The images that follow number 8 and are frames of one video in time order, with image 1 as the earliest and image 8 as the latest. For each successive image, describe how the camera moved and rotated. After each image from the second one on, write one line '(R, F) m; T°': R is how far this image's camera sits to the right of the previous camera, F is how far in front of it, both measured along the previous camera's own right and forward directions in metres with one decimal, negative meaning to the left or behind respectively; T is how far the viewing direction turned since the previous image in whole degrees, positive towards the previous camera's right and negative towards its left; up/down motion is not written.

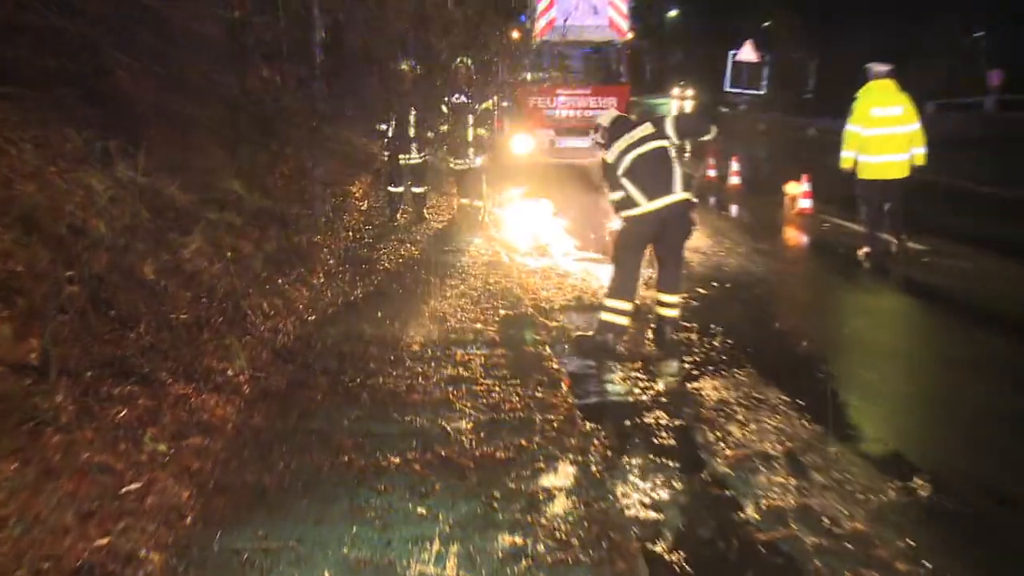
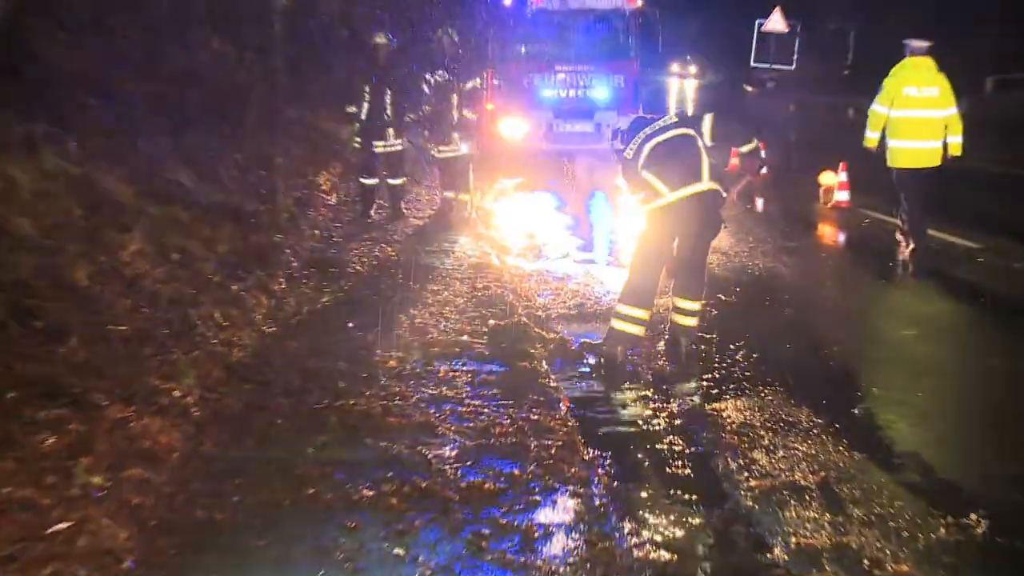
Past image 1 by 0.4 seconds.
(+0.1, +1.0) m; -1°
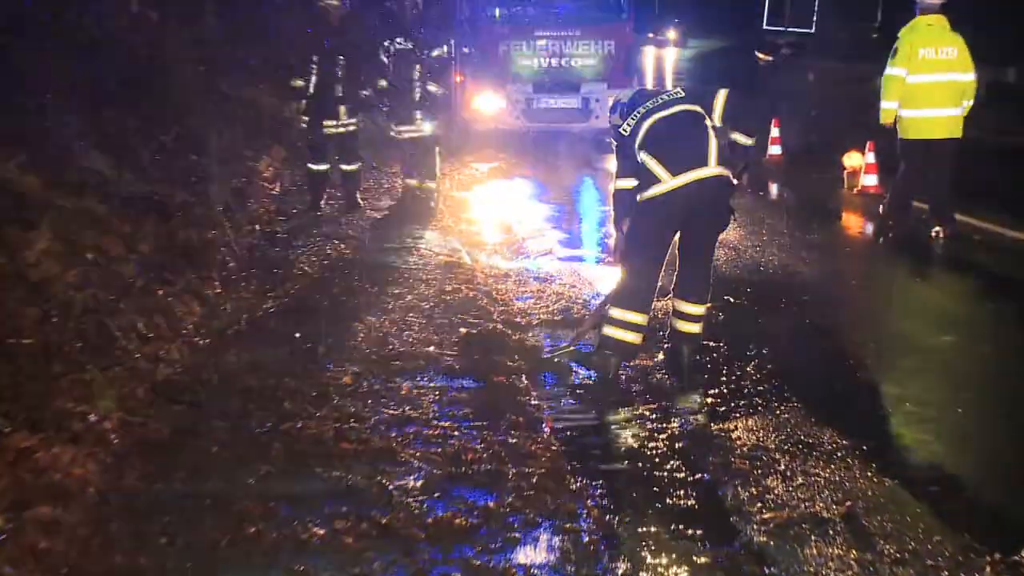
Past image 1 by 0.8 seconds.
(+0.1, +1.0) m; 0°
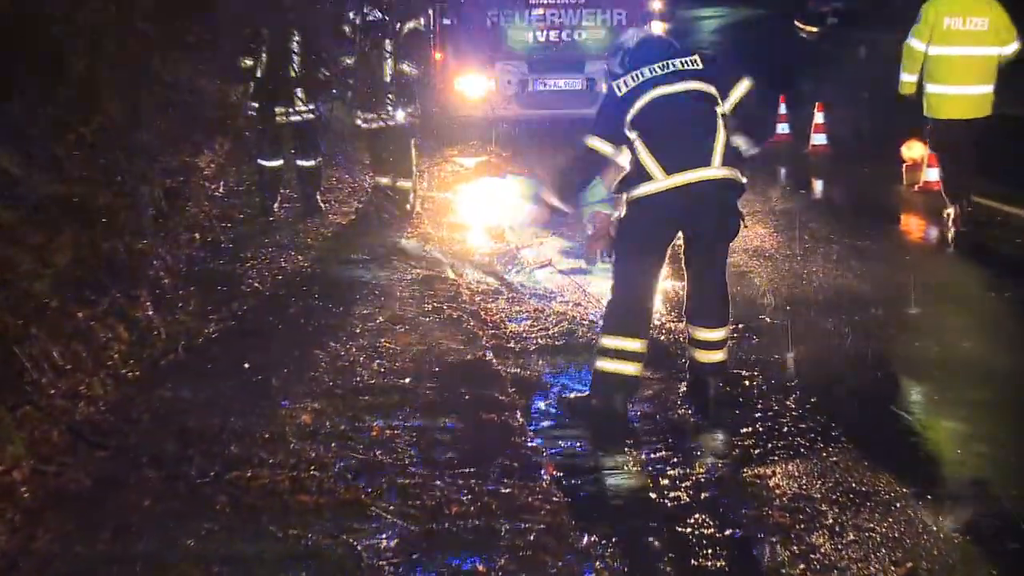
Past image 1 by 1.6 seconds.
(+0.1, +1.0) m; -1°
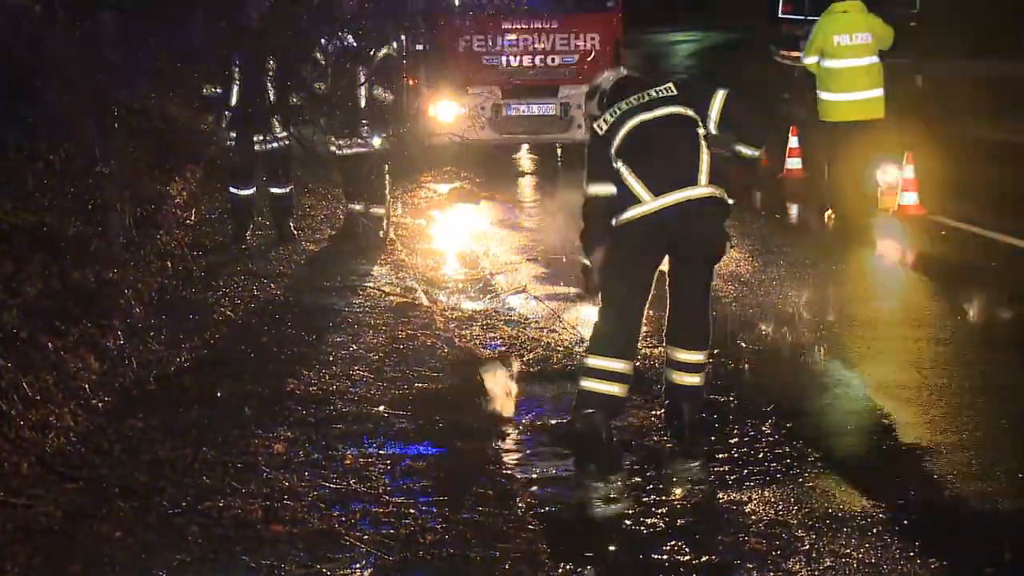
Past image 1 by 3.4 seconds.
(+0.1, 0.0) m; +1°
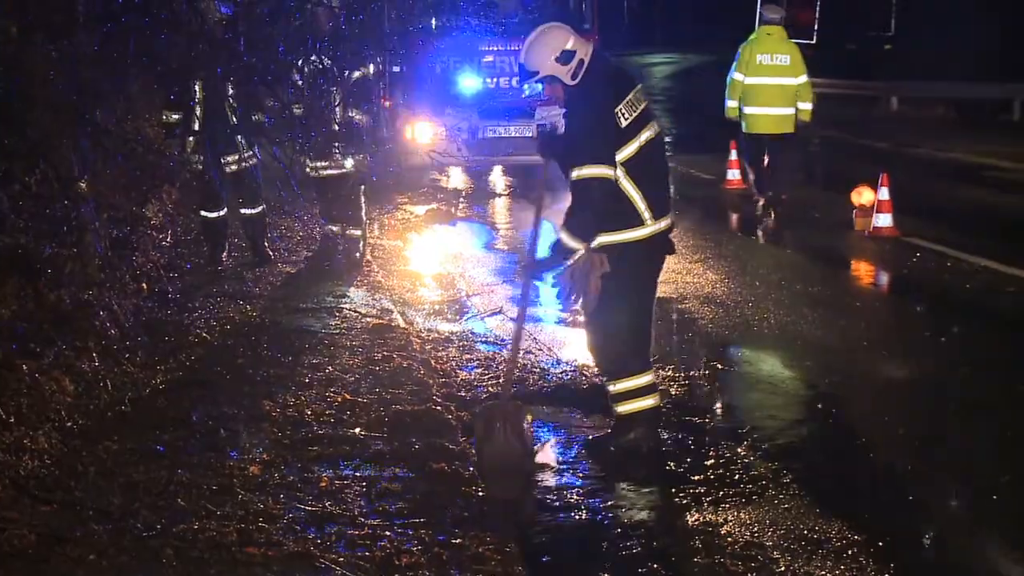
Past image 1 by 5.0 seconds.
(+0.1, 0.0) m; 0°
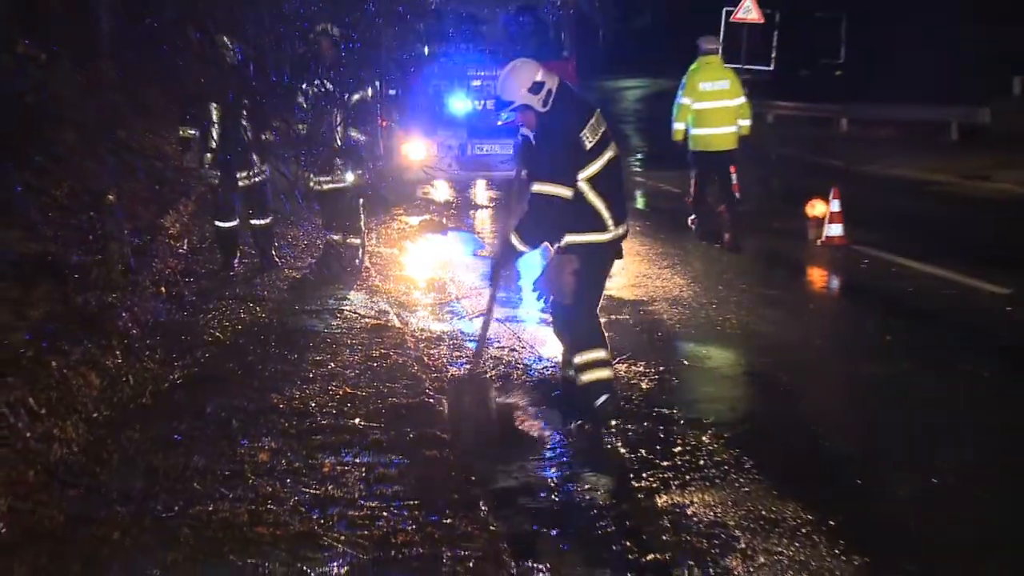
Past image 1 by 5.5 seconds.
(0.0, -0.5) m; +1°
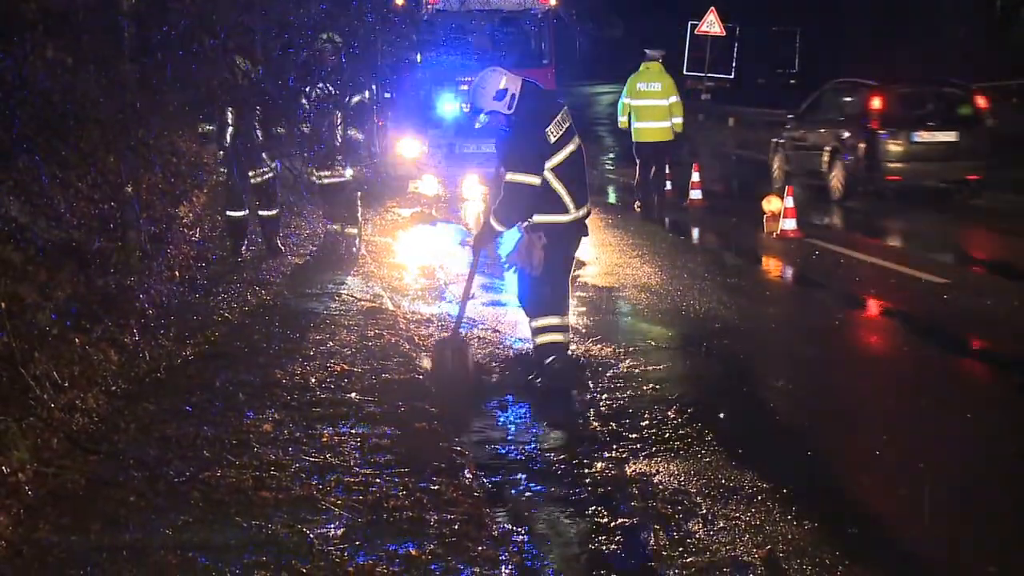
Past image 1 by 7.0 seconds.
(0.0, -0.5) m; +1°
